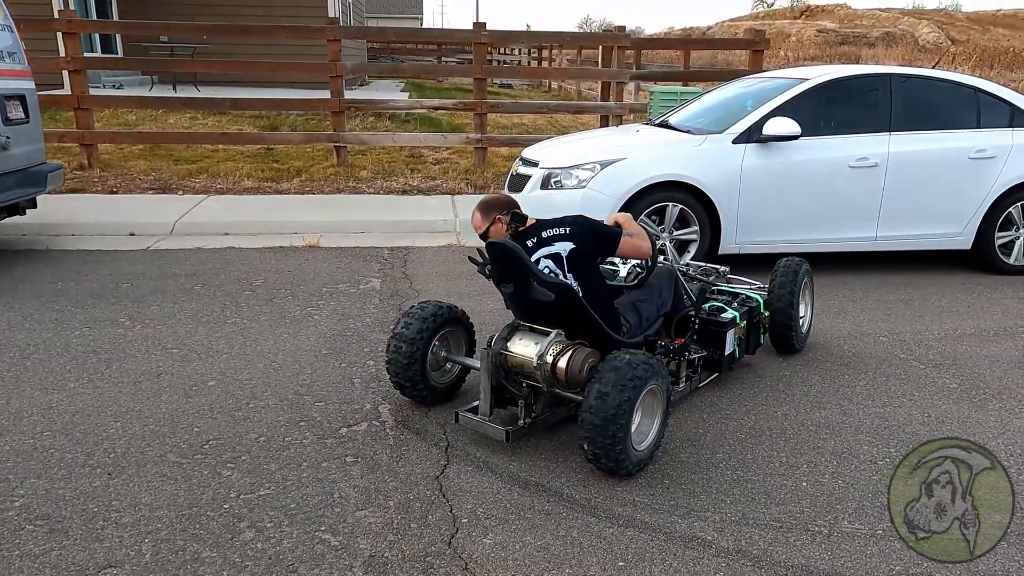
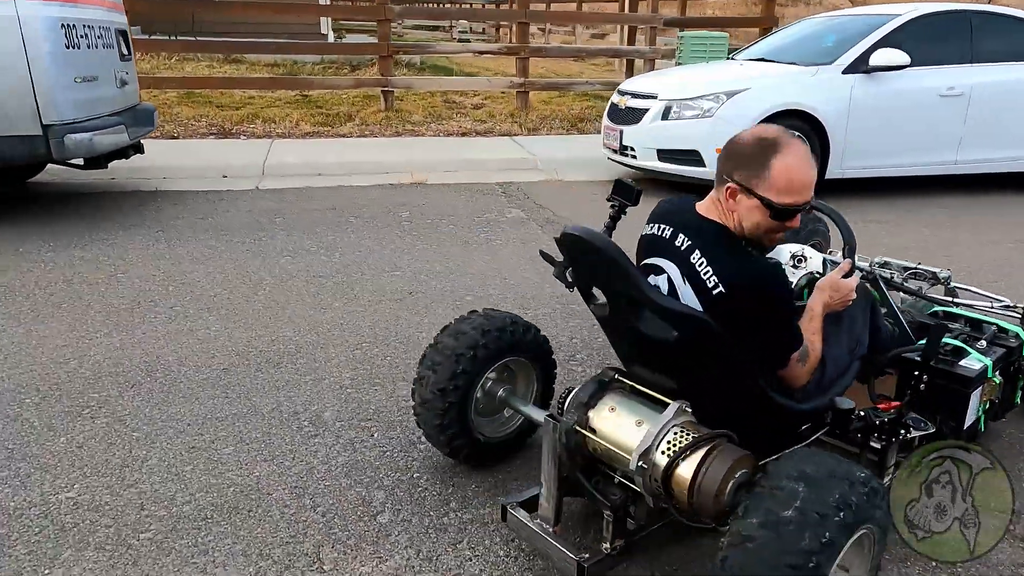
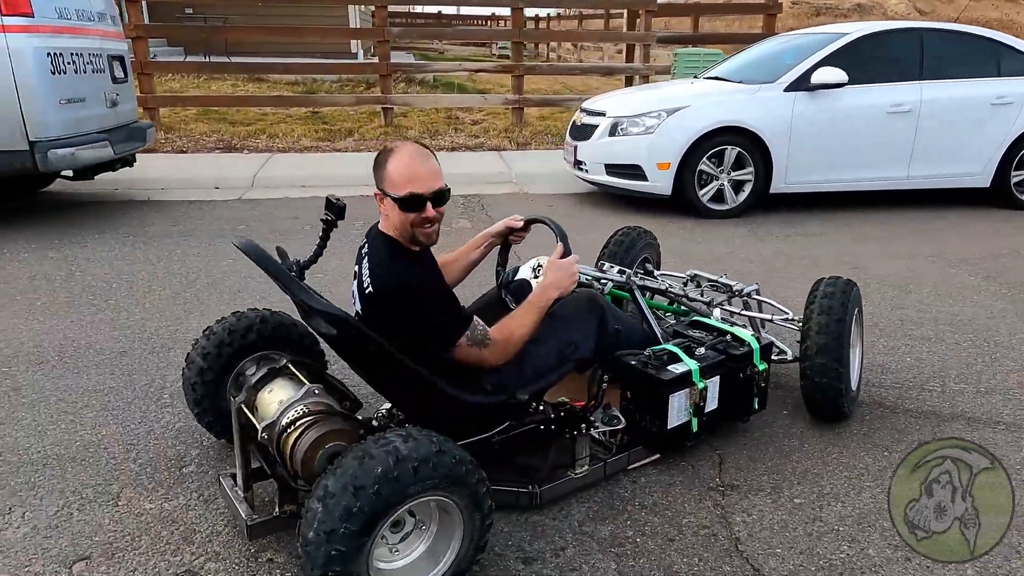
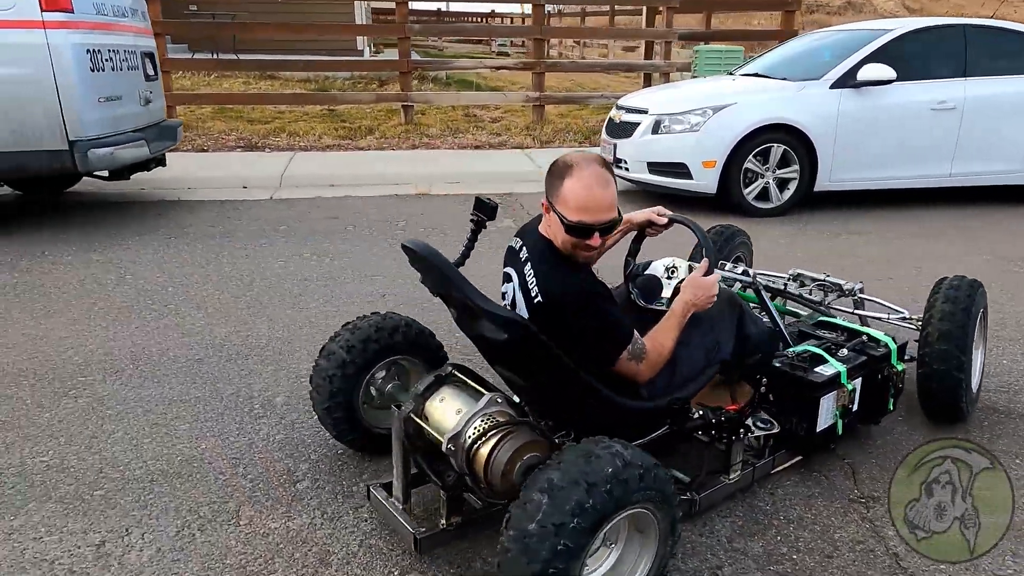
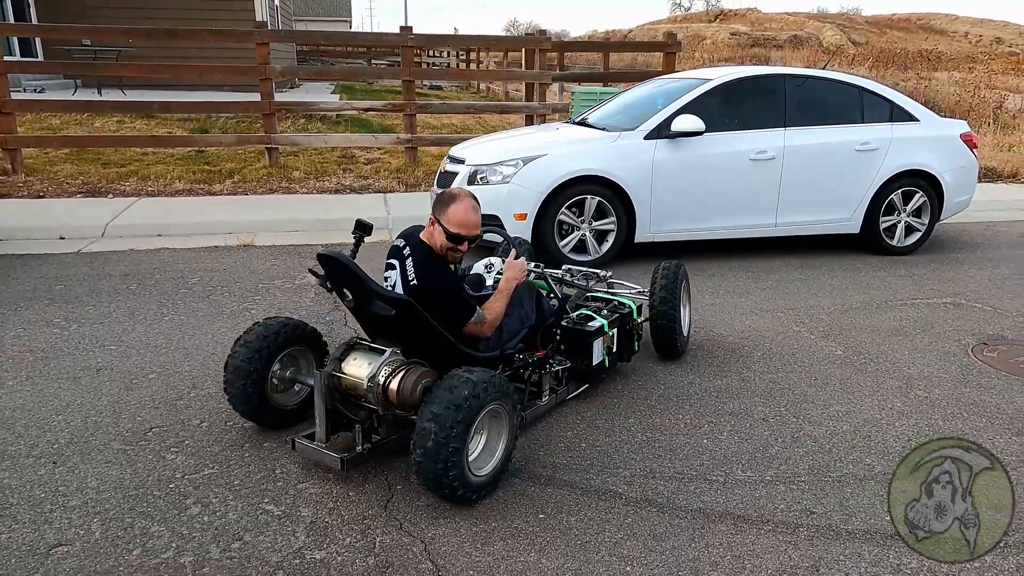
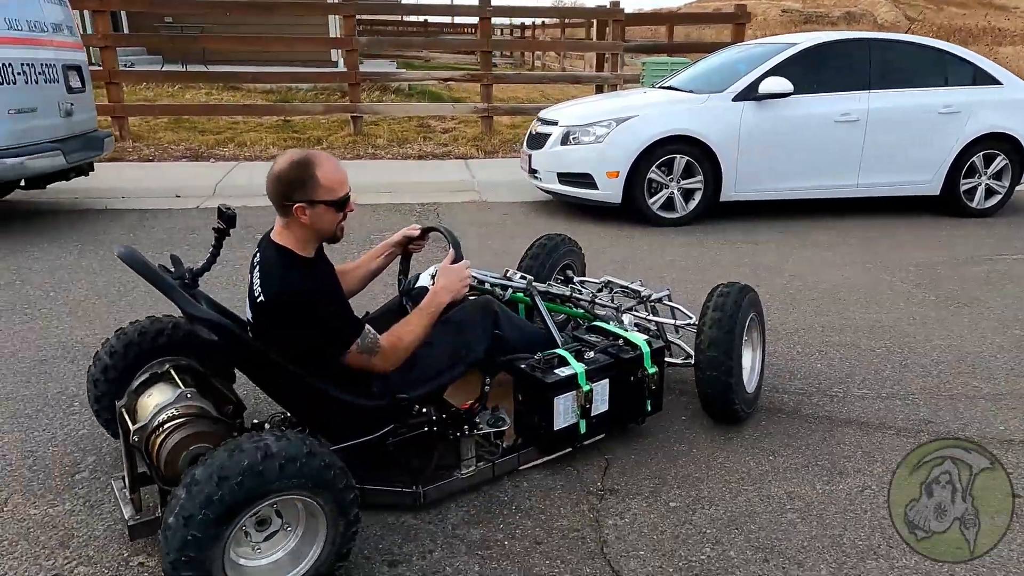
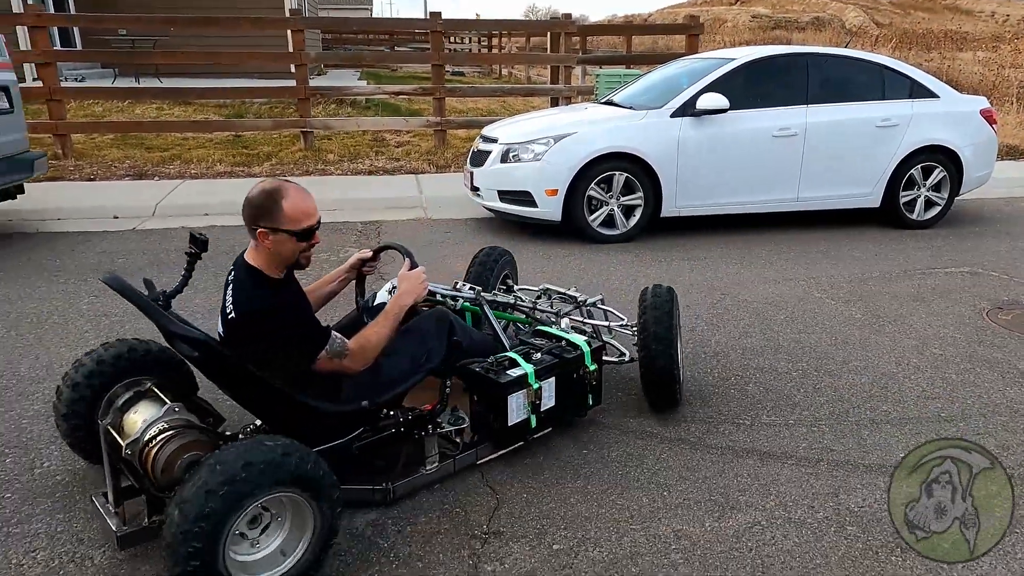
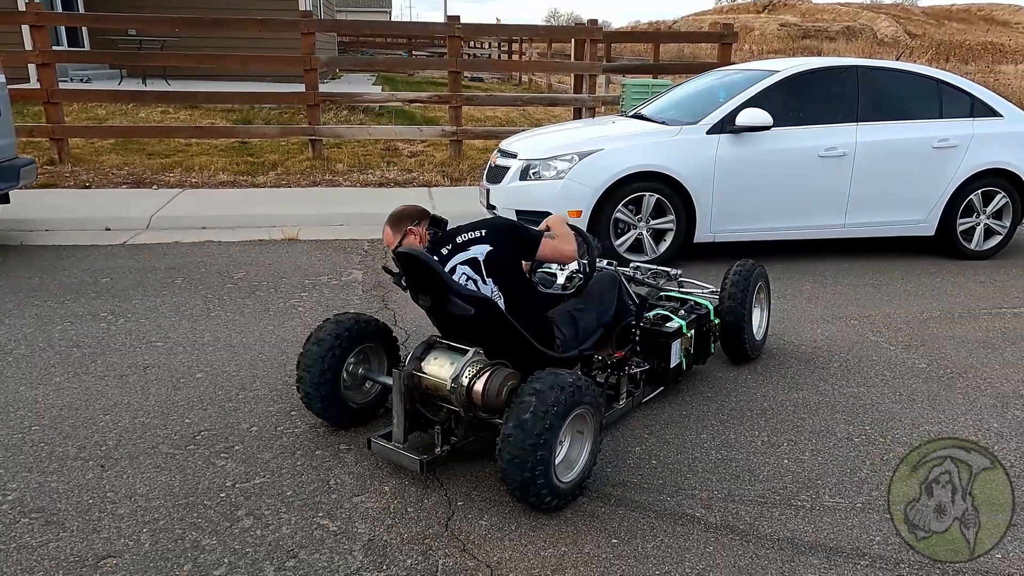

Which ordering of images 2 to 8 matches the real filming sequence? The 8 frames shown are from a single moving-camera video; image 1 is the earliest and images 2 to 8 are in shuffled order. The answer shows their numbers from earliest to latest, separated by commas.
8, 5, 7, 6, 3, 4, 2
